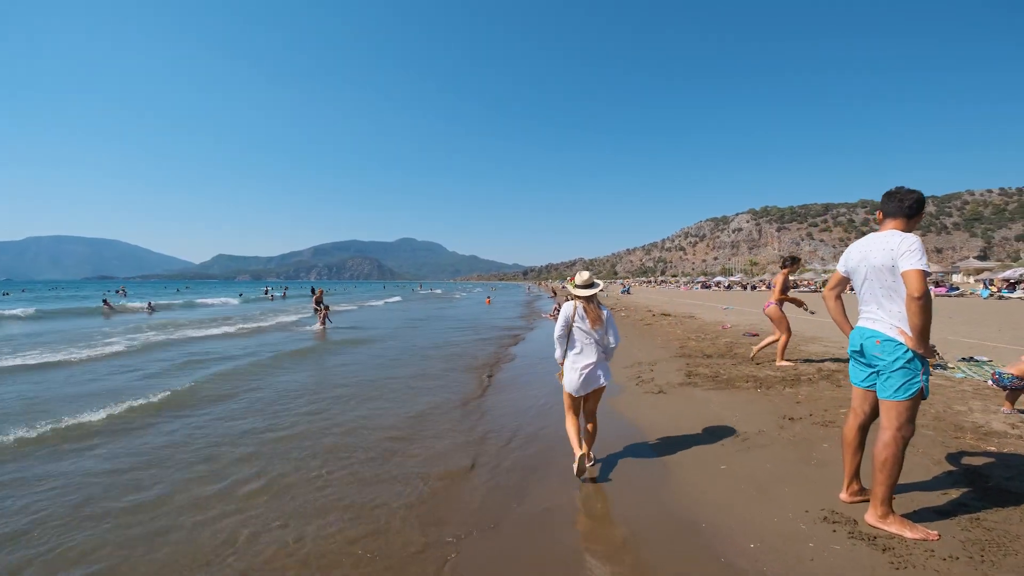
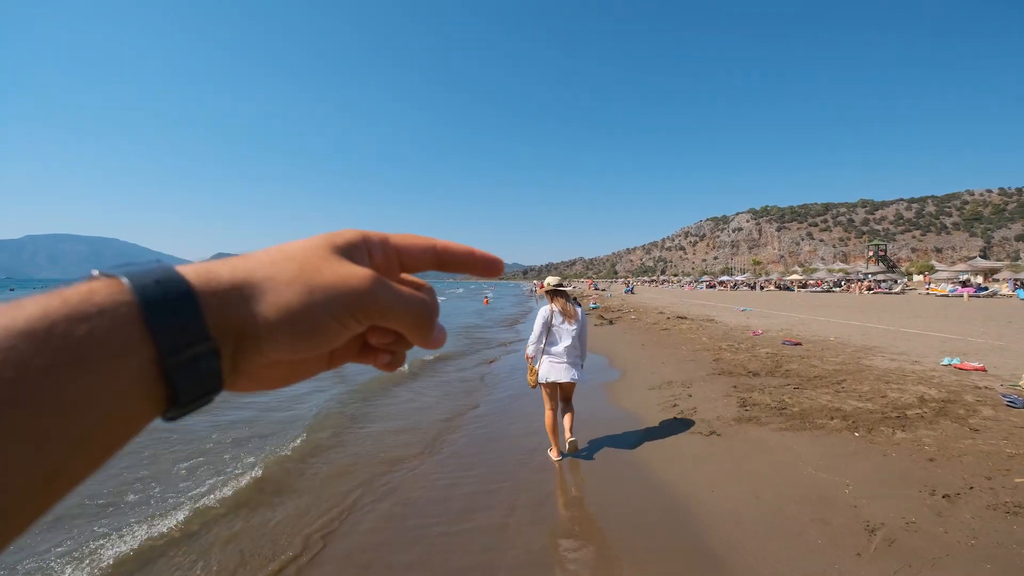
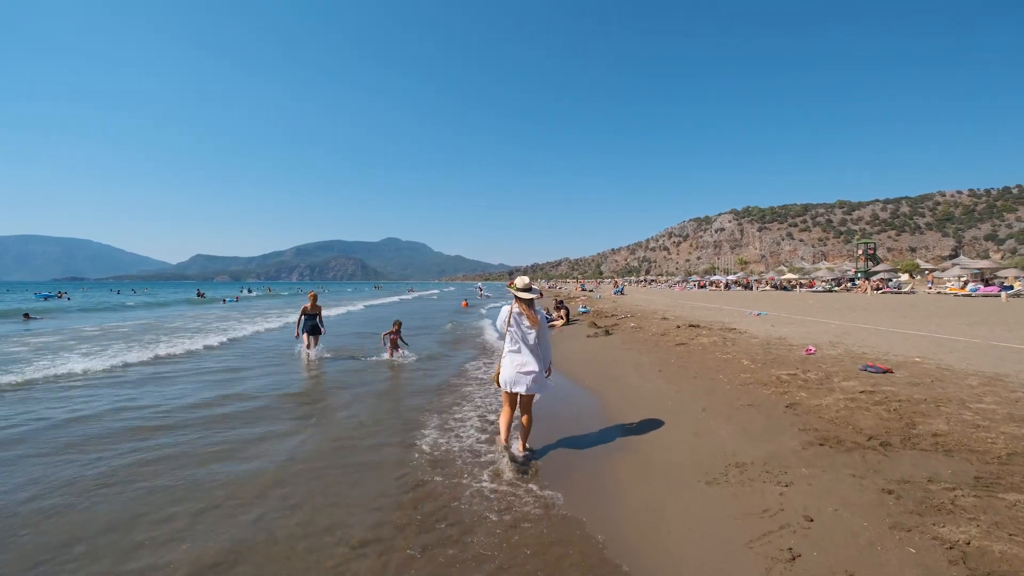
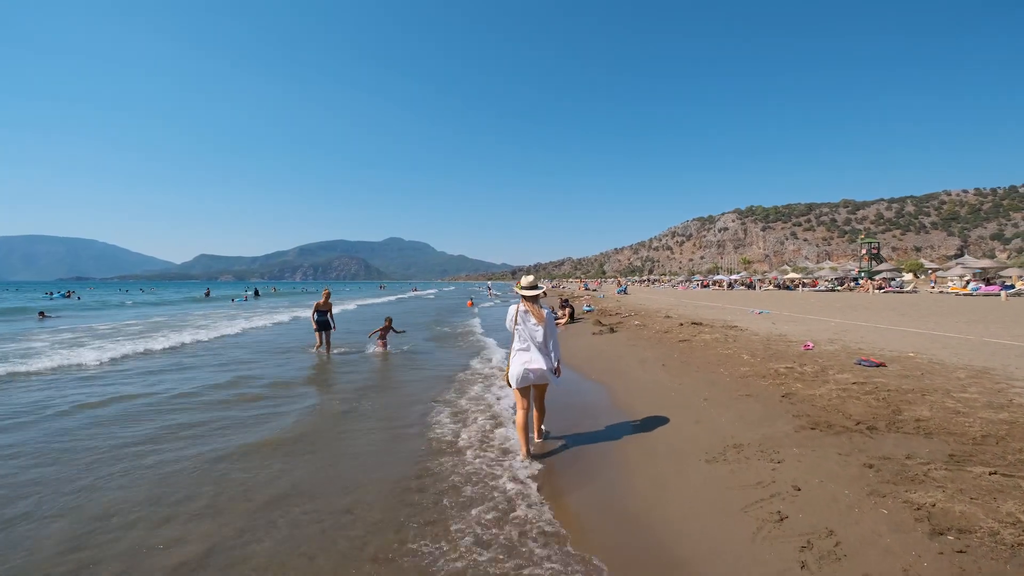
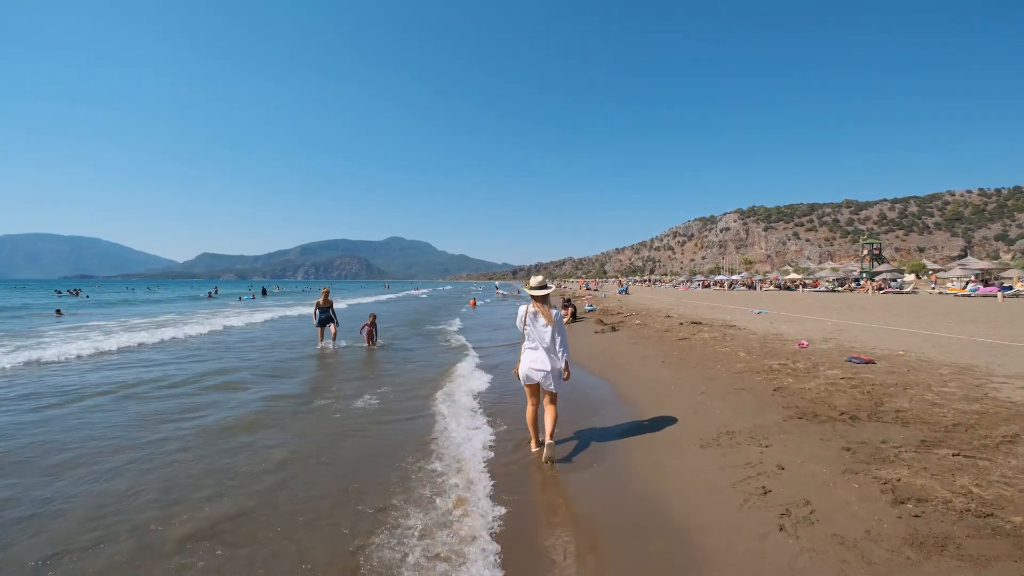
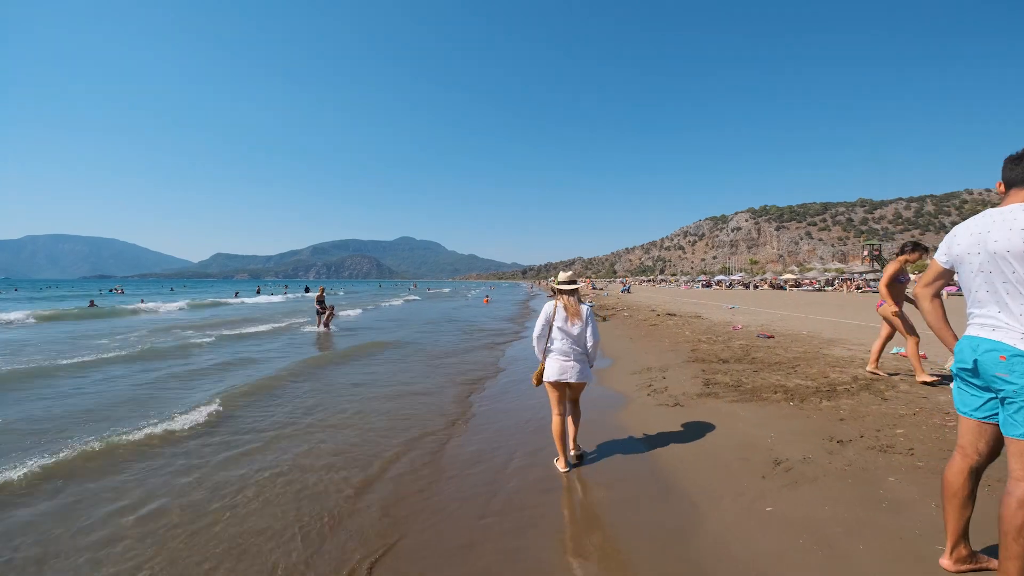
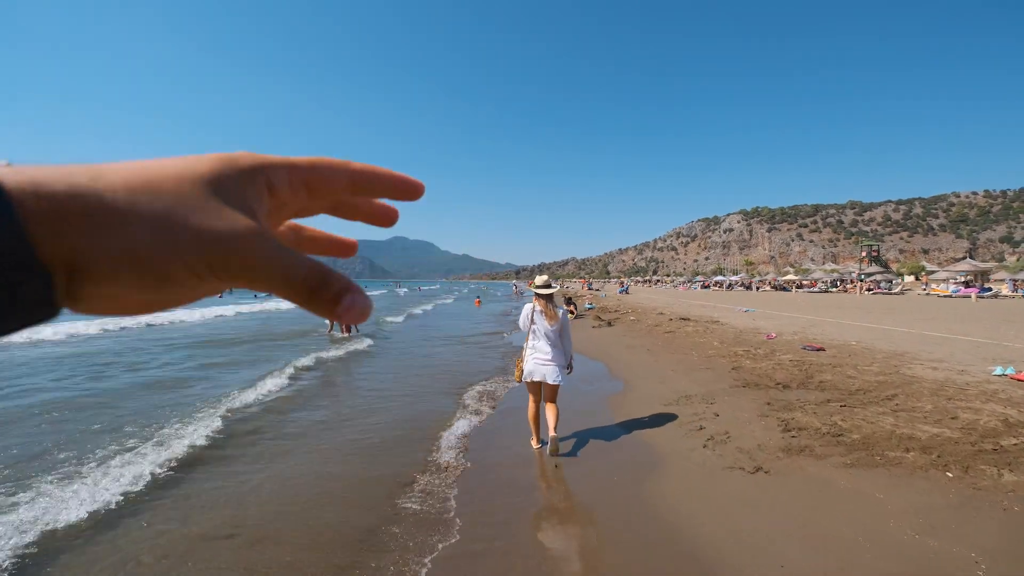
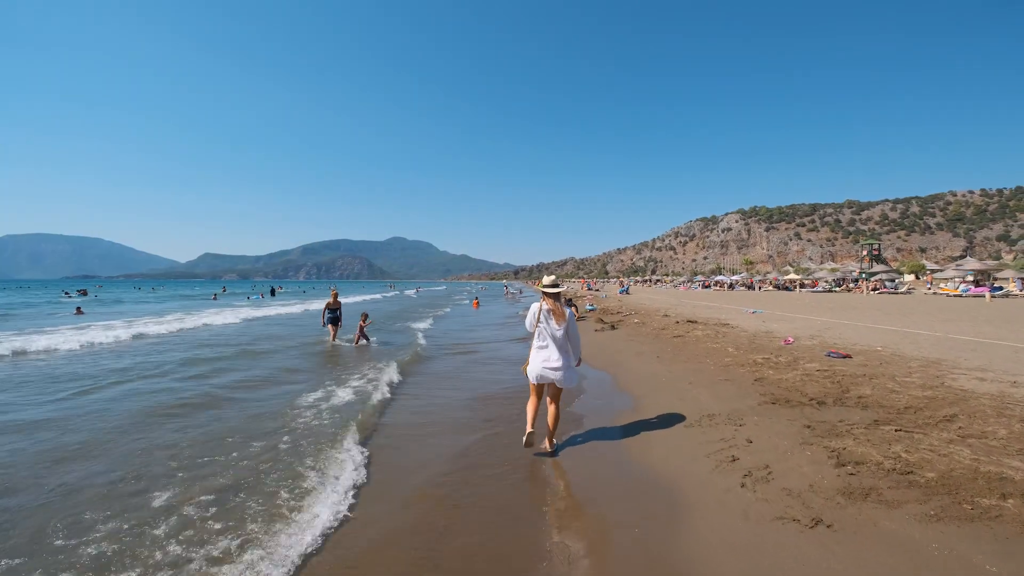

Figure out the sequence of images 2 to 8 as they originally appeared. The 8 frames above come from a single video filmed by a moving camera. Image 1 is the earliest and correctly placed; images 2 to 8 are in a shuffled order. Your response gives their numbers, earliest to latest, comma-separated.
6, 2, 7, 8, 5, 4, 3
